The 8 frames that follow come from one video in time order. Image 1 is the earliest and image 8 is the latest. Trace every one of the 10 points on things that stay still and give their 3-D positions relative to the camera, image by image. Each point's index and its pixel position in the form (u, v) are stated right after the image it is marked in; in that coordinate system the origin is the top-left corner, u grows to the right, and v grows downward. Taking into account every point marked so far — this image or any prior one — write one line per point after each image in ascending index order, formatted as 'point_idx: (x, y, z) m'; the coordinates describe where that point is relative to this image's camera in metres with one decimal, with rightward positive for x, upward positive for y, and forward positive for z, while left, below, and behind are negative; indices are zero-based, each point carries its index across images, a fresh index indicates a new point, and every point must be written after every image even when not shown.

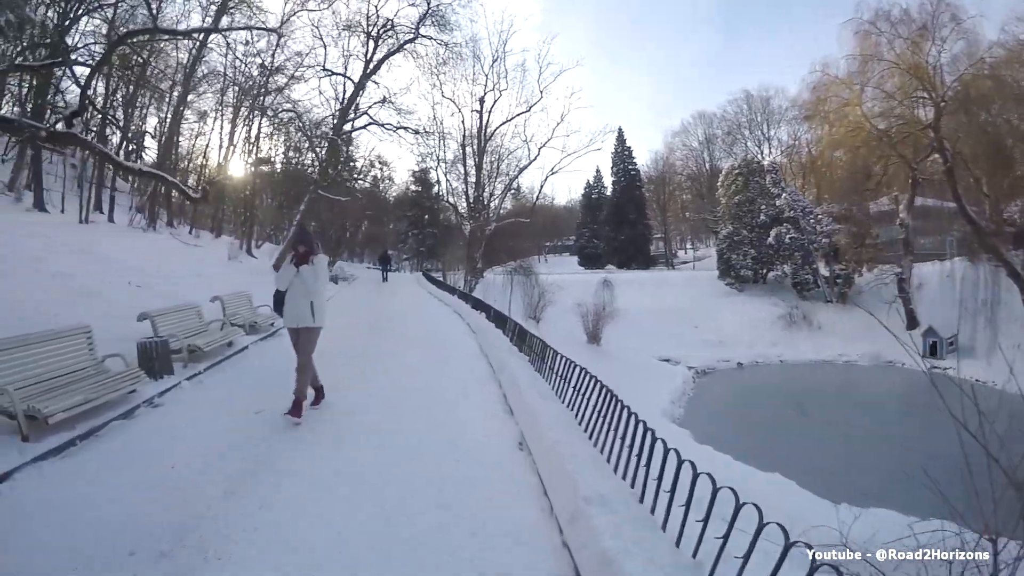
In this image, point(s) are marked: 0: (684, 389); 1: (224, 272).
0: (+4.3, -2.5, +15.2) m
1: (-7.3, +0.4, +15.4) m
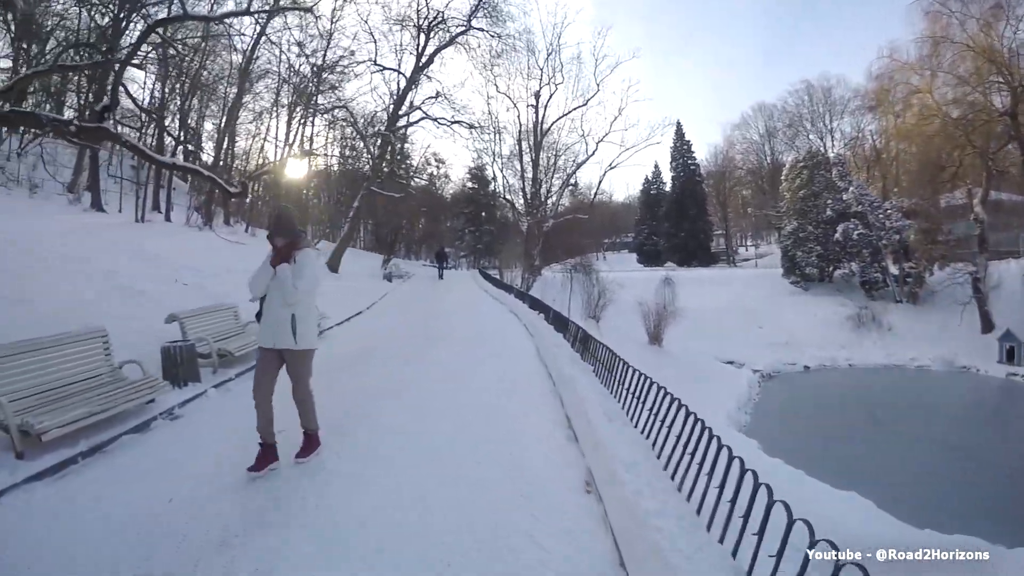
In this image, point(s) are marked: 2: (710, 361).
0: (+5.6, -2.5, +14.3) m
1: (-5.9, +0.4, +15.5) m
2: (+5.4, -2.2, +16.7) m
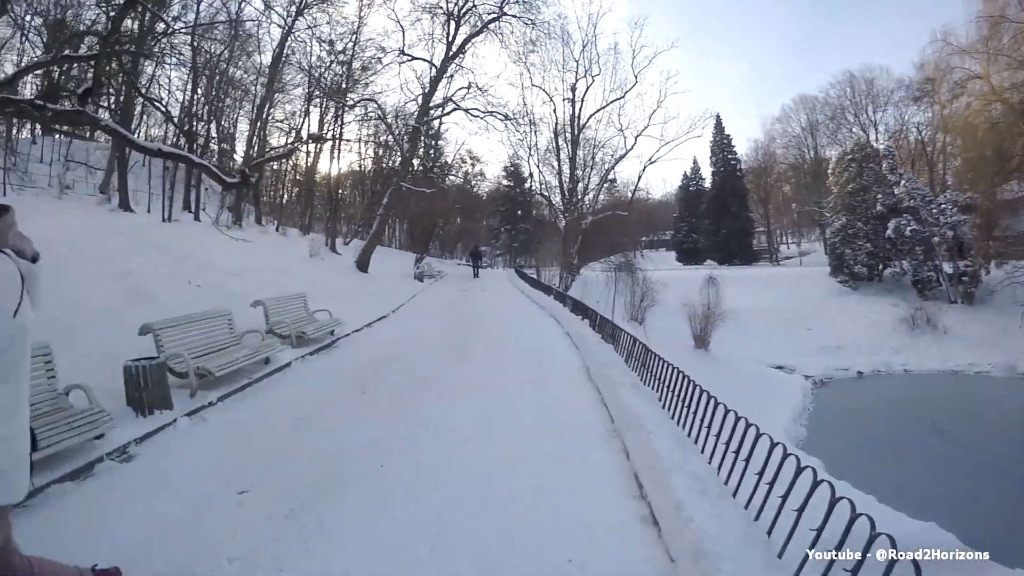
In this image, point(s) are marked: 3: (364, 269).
0: (+6.4, -2.5, +13.3) m
1: (-5.0, +0.4, +15.1) m
2: (+6.3, -2.2, +15.7) m
3: (-4.8, +0.5, +17.6) m
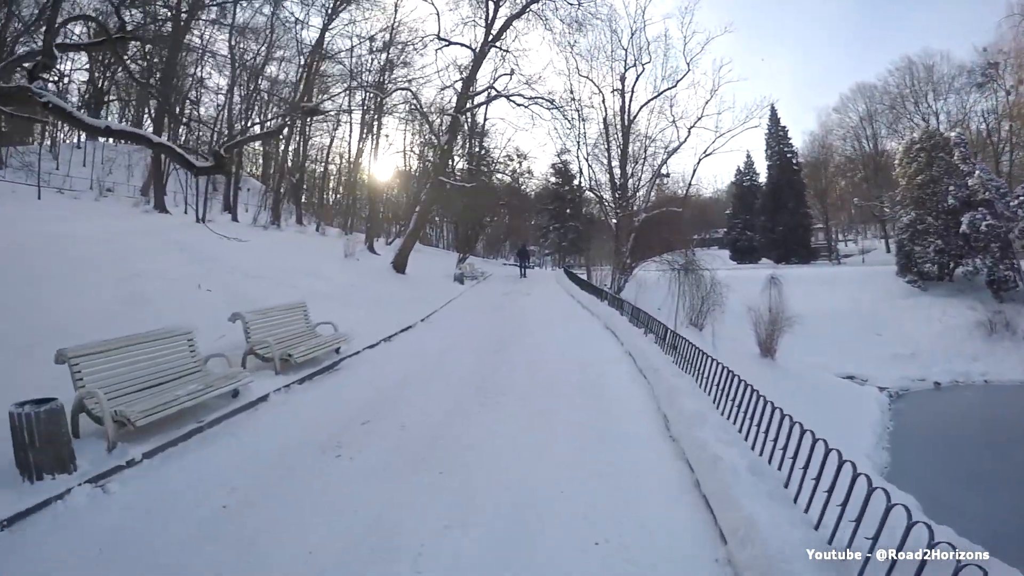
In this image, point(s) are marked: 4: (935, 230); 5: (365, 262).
0: (+7.3, -2.5, +11.9) m
1: (-4.0, +0.4, +14.6) m
2: (+7.4, -2.2, +14.4) m
3: (-3.5, +0.5, +17.0) m
4: (+14.1, +1.9, +19.8) m
5: (-4.2, +0.7, +16.3) m
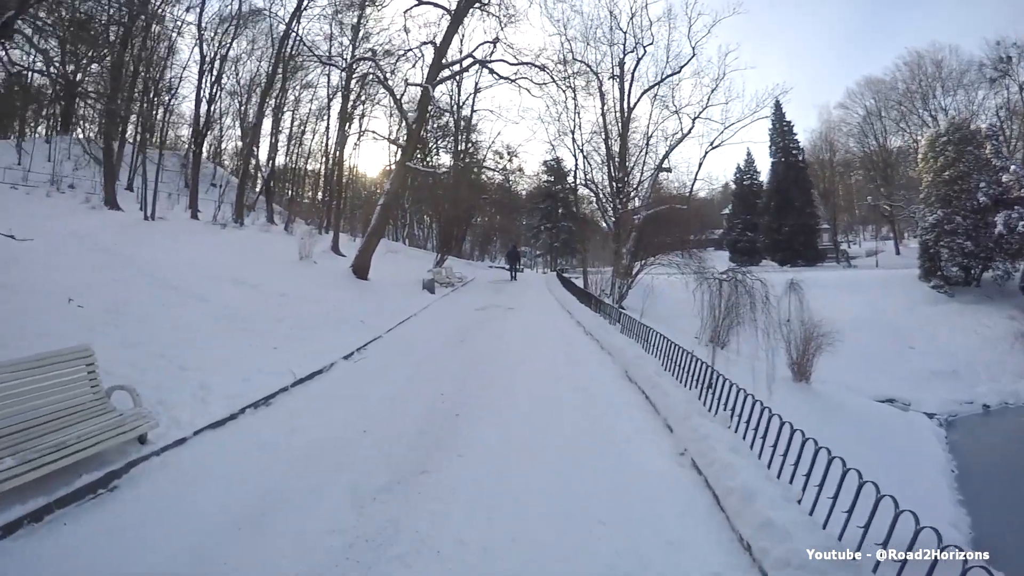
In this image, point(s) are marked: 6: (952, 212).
0: (+7.0, -2.7, +10.2) m
1: (-4.3, +0.3, +12.8) m
2: (+7.1, -2.4, +12.6) m
3: (-3.9, +0.3, +15.2) m
4: (+13.8, +1.8, +18.2) m
5: (-4.5, +0.5, +14.5) m
6: (+13.8, +2.4, +18.7) m
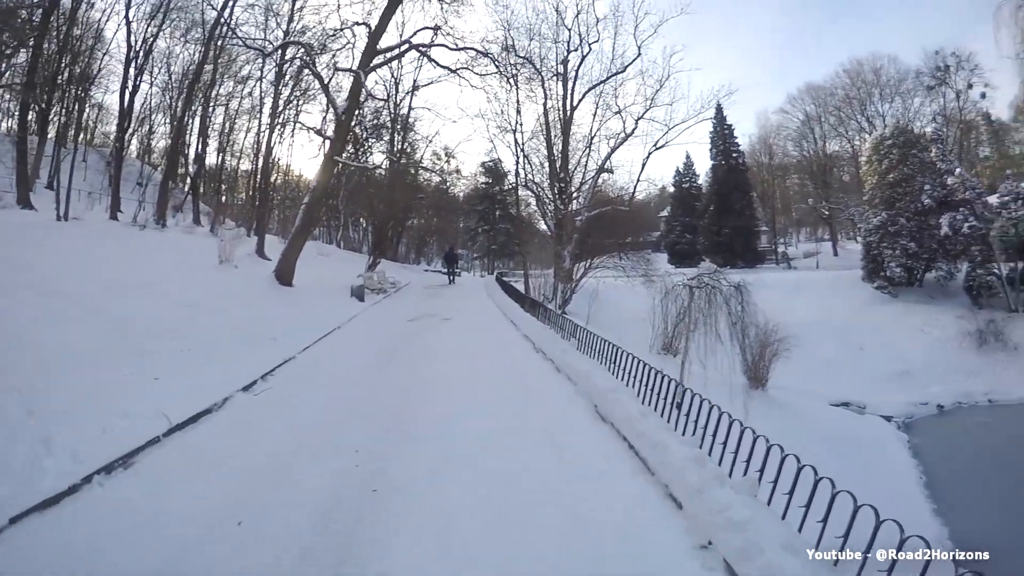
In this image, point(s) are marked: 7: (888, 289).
0: (+6.3, -2.7, +9.9) m
1: (-5.2, +0.1, +11.4) m
2: (+6.1, -2.4, +12.4) m
3: (-5.0, +0.2, +13.9) m
4: (+12.2, +1.7, +18.5) m
5: (-5.7, +0.4, +13.1) m
6: (+12.2, +2.3, +19.0) m
7: (+11.7, -0.1, +18.6) m
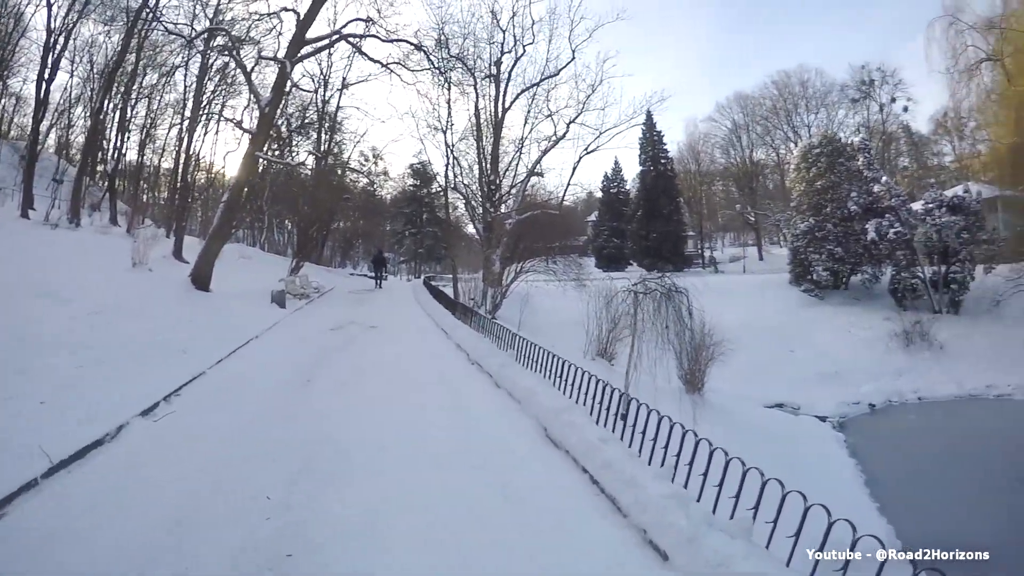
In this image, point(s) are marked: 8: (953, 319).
0: (+5.6, -2.8, +10.1) m
1: (-6.1, 0.0, +10.1) m
2: (+5.1, -2.5, +12.5) m
3: (-6.2, +0.1, +12.6) m
4: (+10.4, +1.7, +19.3) m
5: (-6.7, +0.3, +11.8) m
6: (+10.2, +2.3, +19.8) m
7: (+9.8, -0.1, +19.3) m
8: (+12.3, -0.9, +16.5) m
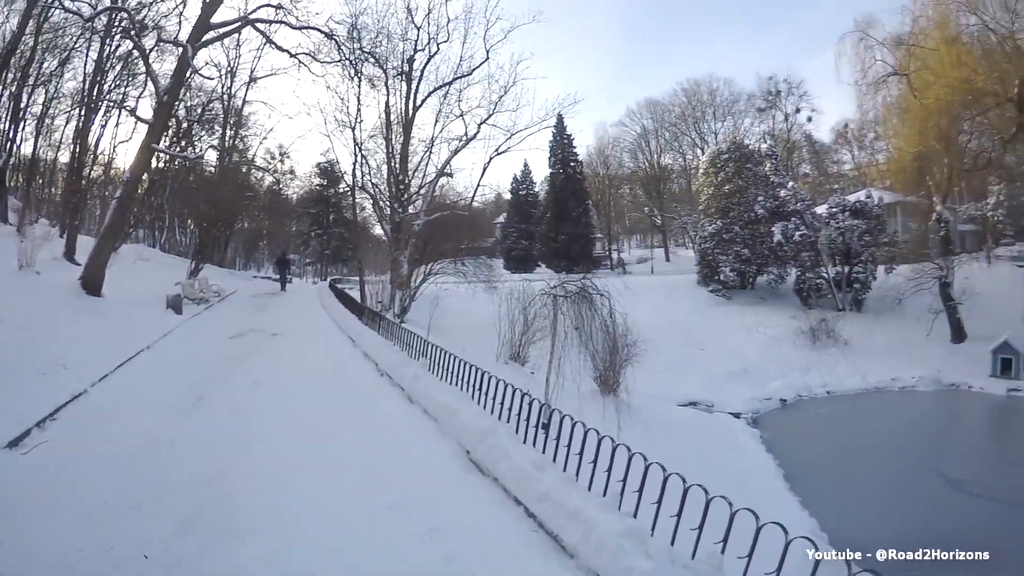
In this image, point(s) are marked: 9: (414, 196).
0: (+4.5, -2.8, +10.4) m
1: (-7.0, -0.1, +8.6) m
2: (+3.6, -2.5, +12.6) m
3: (-7.5, -0.1, +11.0) m
4: (+7.7, +1.7, +20.3) m
5: (-7.9, +0.1, +10.1) m
6: (+7.5, +2.3, +20.8) m
7: (+7.2, -0.1, +20.2) m
8: (+10.1, -0.9, +17.8) m
9: (-2.4, +3.1, +19.9) m
